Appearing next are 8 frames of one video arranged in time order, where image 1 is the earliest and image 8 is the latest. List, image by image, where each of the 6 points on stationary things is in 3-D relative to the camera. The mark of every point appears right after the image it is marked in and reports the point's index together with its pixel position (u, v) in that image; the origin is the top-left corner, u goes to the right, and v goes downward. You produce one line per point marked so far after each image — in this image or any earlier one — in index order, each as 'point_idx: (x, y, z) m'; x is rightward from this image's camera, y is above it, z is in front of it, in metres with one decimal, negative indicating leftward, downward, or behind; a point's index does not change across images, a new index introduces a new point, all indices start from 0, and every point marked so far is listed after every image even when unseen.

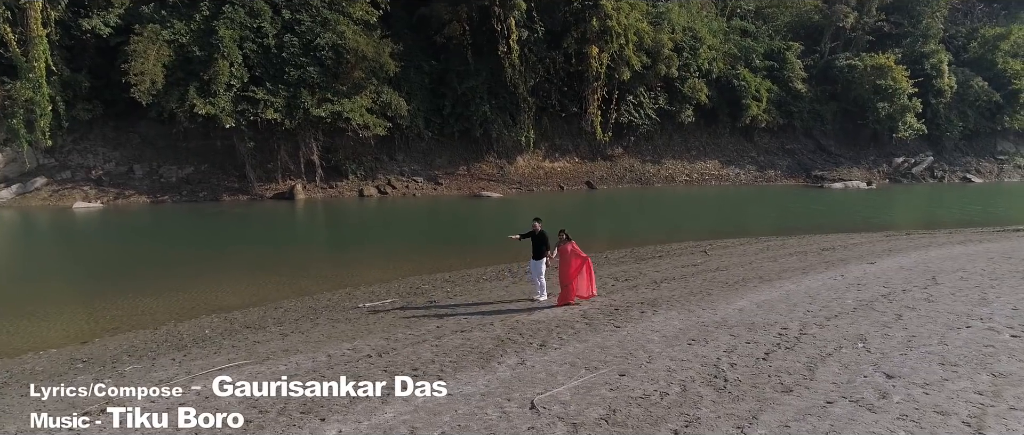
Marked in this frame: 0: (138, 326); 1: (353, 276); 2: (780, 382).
0: (-5.1, -1.5, +9.8) m
1: (-3.1, -1.0, +14.0) m
2: (+2.1, -1.3, +5.7) m
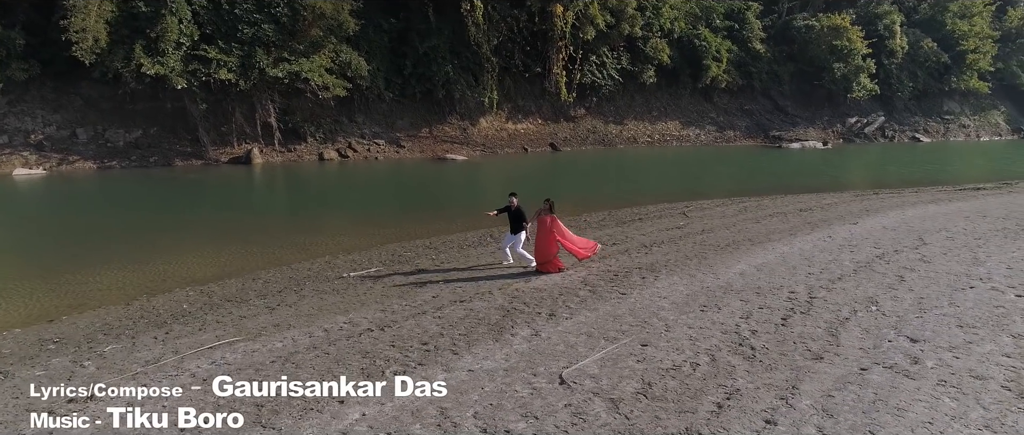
0: (-5.2, -1.1, +9.2) m
1: (-3.4, -0.4, +13.5) m
2: (+2.3, -1.0, +5.6) m
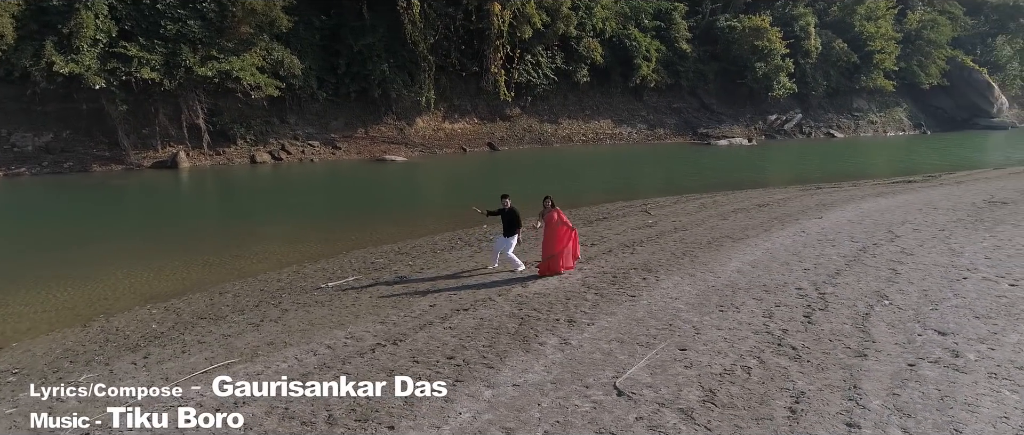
0: (-5.2, -1.2, +8.3) m
1: (-4.0, -0.5, +12.8) m
2: (+2.6, -1.0, +5.6) m
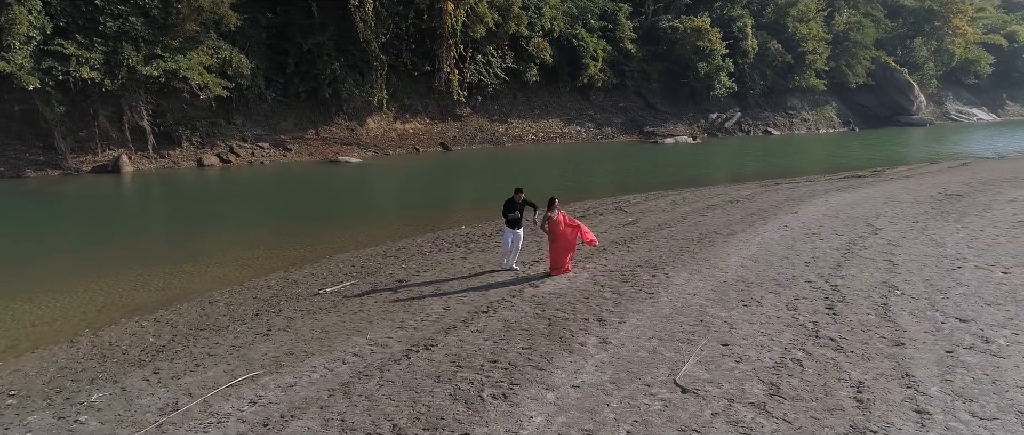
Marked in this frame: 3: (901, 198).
0: (-5.1, -1.3, +7.8) m
1: (-4.3, -0.6, +12.3) m
2: (+3.0, -1.0, +5.8) m
3: (+7.2, +0.4, +13.2) m
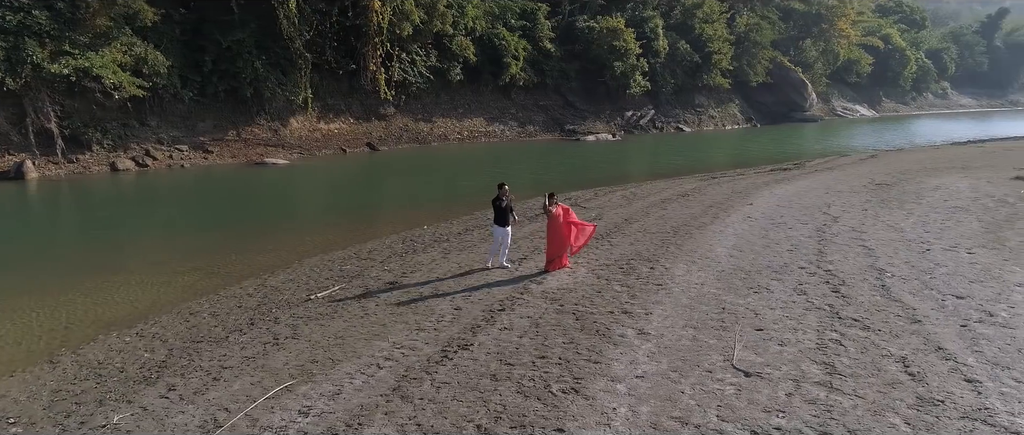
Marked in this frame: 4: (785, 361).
0: (-4.9, -1.4, +7.1) m
1: (-4.8, -0.7, +11.7) m
2: (+3.4, -0.8, +6.2) m
3: (+6.5, +0.6, +14.2) m
4: (+2.0, -1.1, +5.4) m
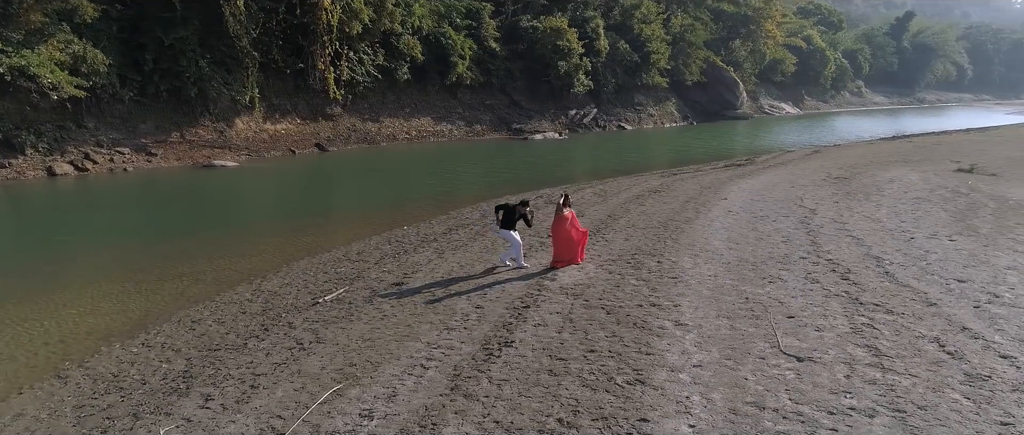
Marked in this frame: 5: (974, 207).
0: (-4.6, -1.5, +6.7) m
1: (-4.9, -0.7, +11.3) m
2: (+3.7, -0.8, +6.6) m
3: (+6.0, +0.7, +14.9) m
4: (+2.5, -1.0, +5.6) m
5: (+7.2, +0.2, +11.1) m
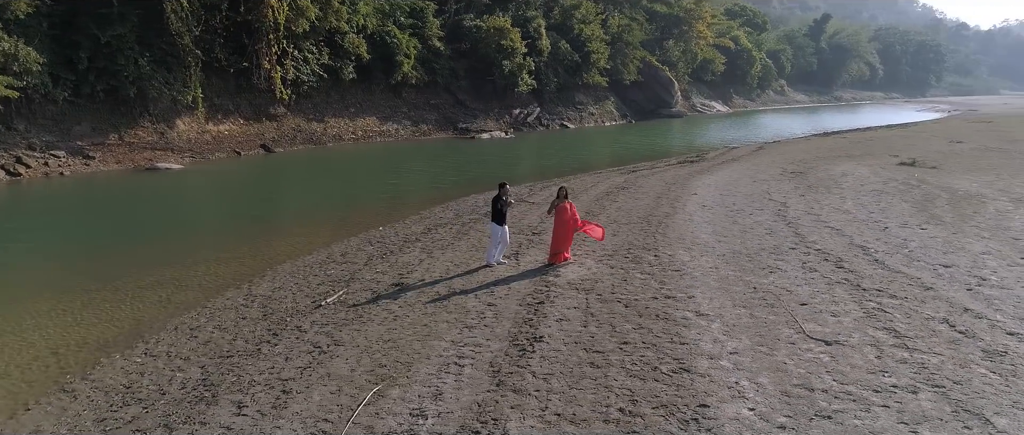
0: (-4.3, -1.6, +6.4) m
1: (-5.1, -0.8, +10.9) m
2: (+3.9, -0.7, +7.1) m
3: (+5.4, +0.9, +15.5) m
4: (+2.8, -0.9, +6.0) m
5: (+6.9, +0.3, +11.8) m
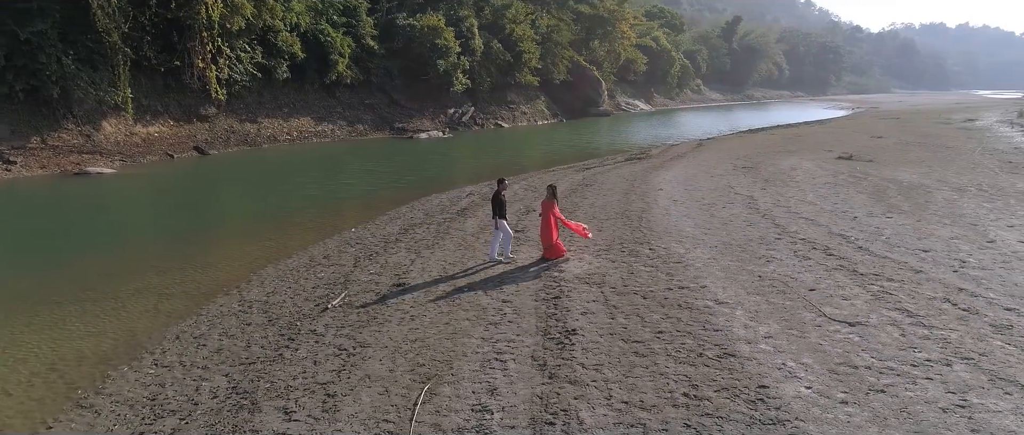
0: (-4.0, -1.6, +6.0) m
1: (-5.3, -0.9, +10.4) m
2: (+4.1, -0.5, +7.7) m
3: (+4.6, +1.0, +16.2) m
4: (+3.2, -0.8, +6.4) m
5: (+6.6, +0.5, +12.7) m
